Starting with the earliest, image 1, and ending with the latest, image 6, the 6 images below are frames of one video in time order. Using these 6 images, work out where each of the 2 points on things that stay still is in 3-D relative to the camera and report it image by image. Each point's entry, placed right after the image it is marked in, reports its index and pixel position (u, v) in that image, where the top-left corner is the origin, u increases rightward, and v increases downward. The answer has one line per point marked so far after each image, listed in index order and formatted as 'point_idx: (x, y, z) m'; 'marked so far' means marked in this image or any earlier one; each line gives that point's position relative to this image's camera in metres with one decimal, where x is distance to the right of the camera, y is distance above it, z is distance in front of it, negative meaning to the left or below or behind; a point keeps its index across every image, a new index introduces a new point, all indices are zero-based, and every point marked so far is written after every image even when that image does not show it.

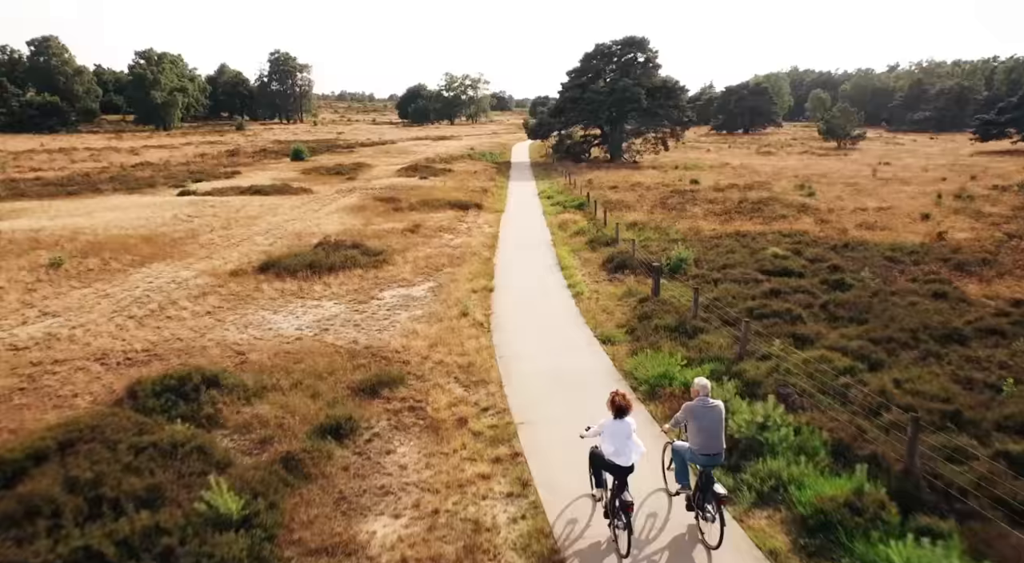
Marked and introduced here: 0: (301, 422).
0: (-3.6, -2.4, +10.3) m
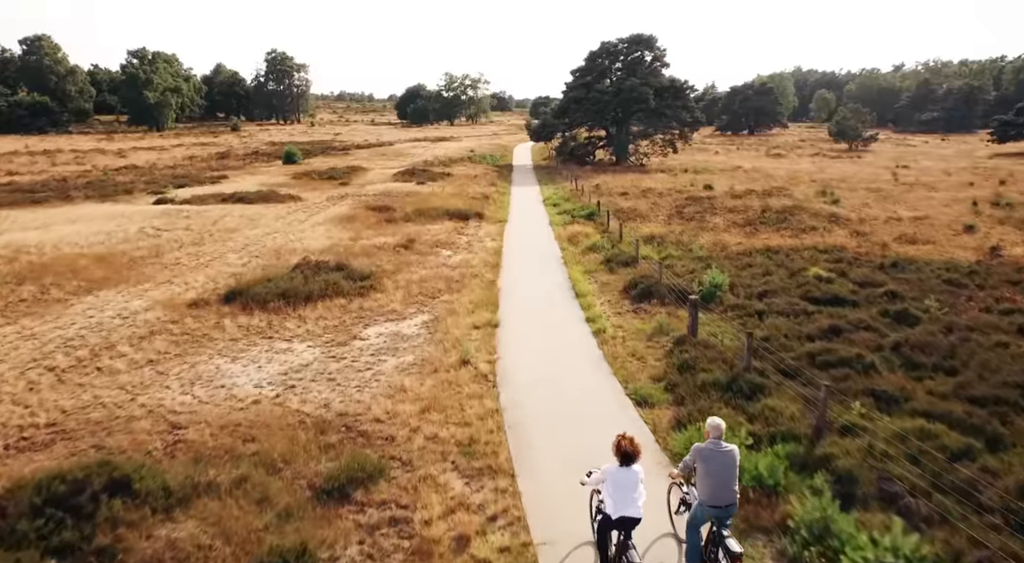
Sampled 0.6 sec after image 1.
0: (-3.3, -3.3, +7.3) m
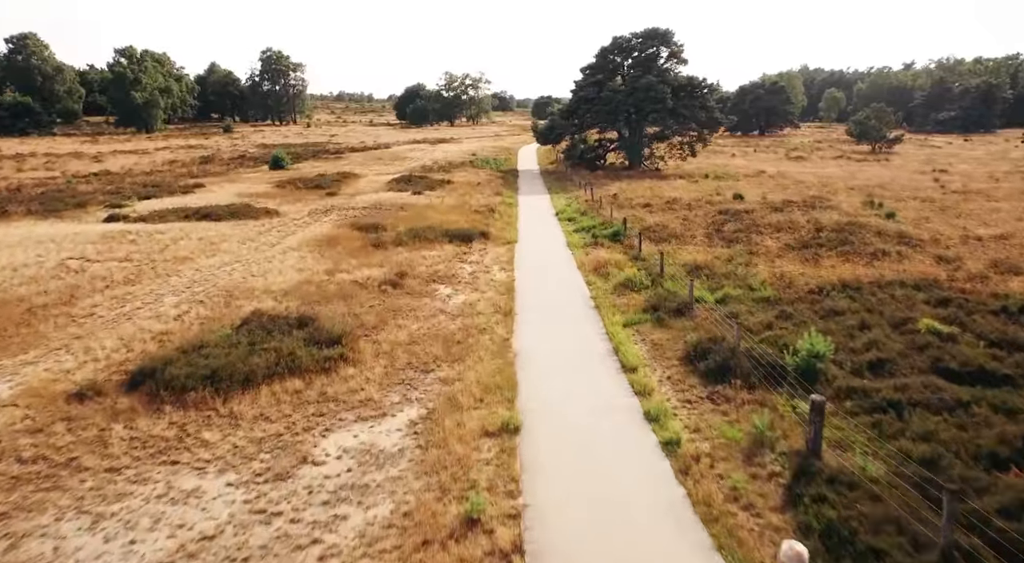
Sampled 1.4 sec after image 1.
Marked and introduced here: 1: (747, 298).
0: (-2.8, -4.8, +2.1) m
1: (+7.5, -0.5, +19.6) m
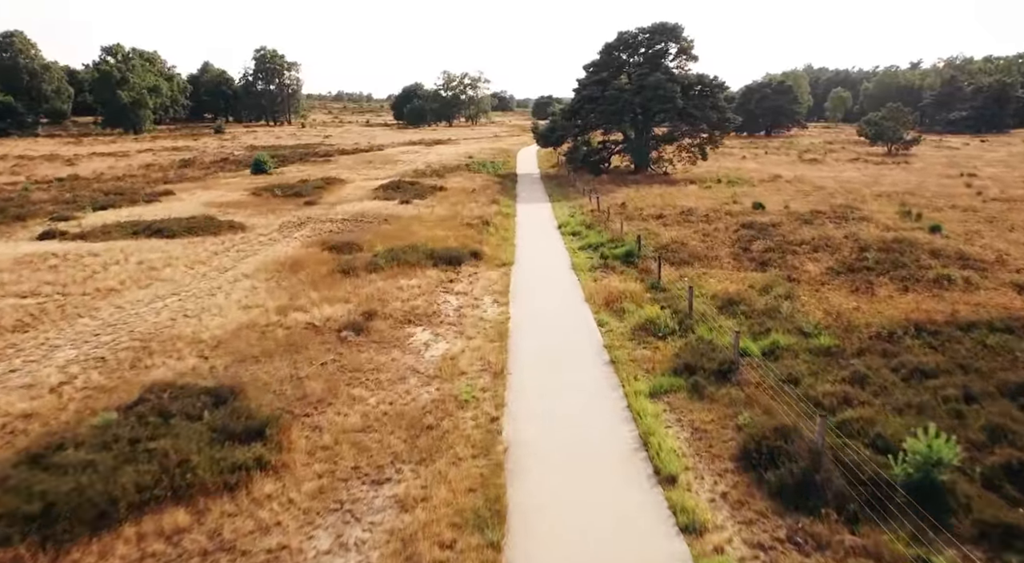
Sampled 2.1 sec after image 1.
0: (-3.0, -6.0, -2.0) m
1: (+7.4, -1.7, +15.4) m
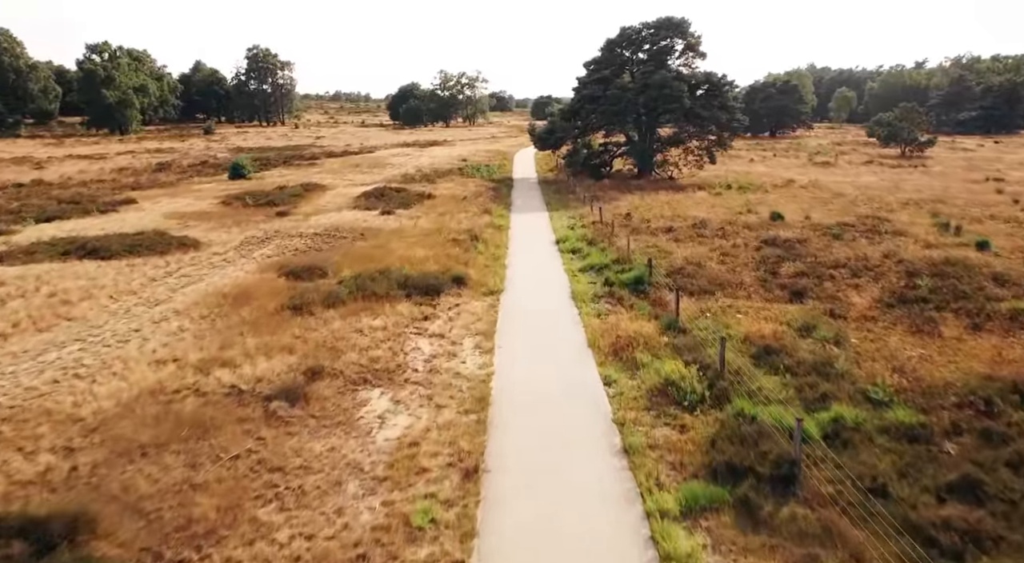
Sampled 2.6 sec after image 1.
0: (-3.4, -7.1, -5.9) m
1: (+7.0, -2.8, +11.6) m
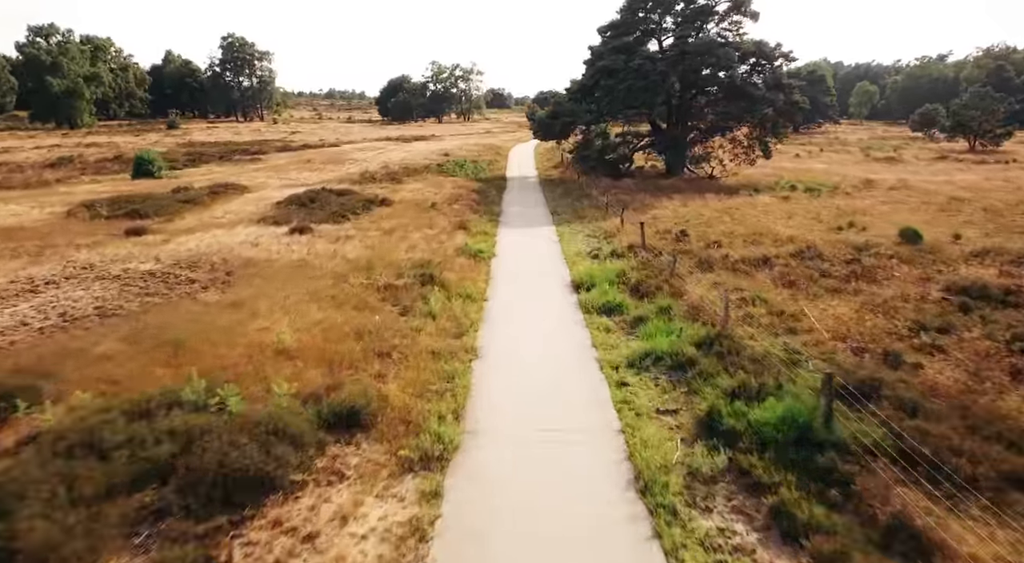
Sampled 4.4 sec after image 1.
0: (-3.8, -9.3, -19.8) m
1: (+6.5, -5.0, -2.3) m
